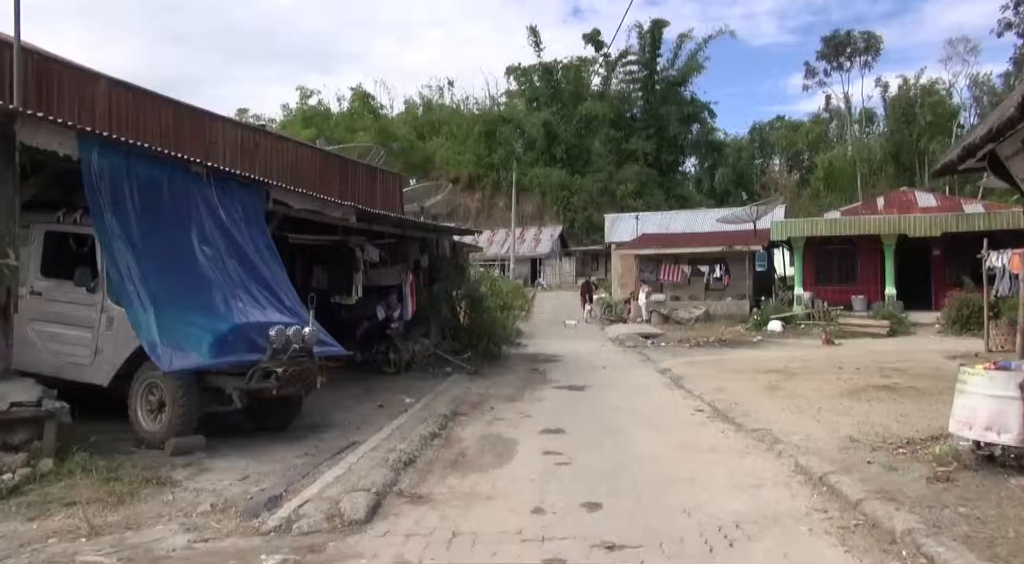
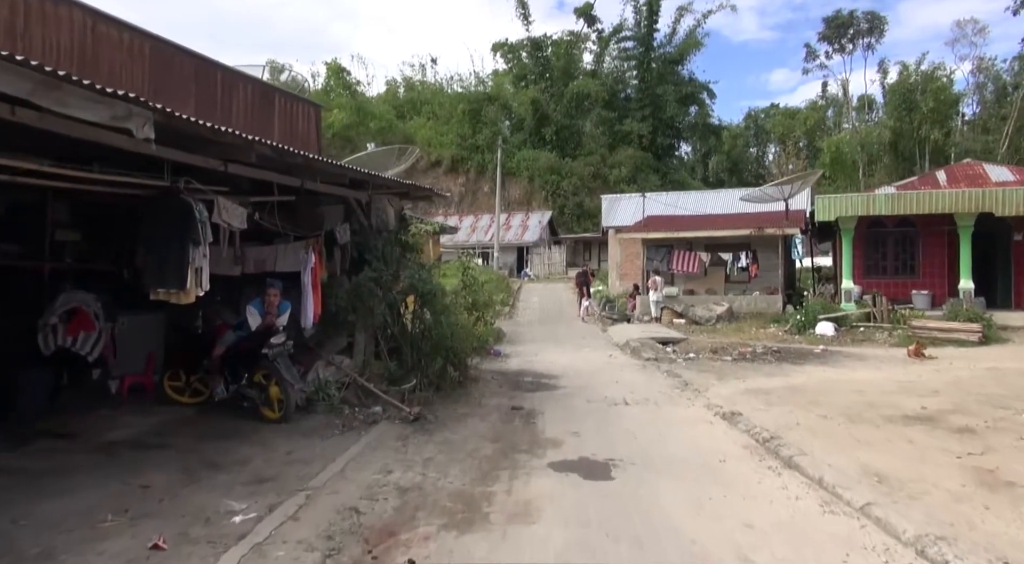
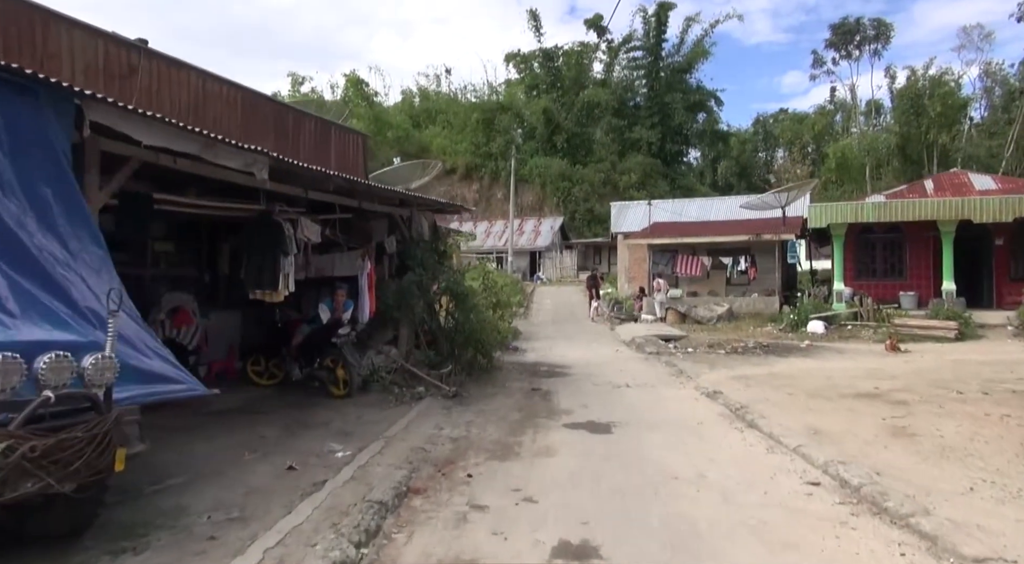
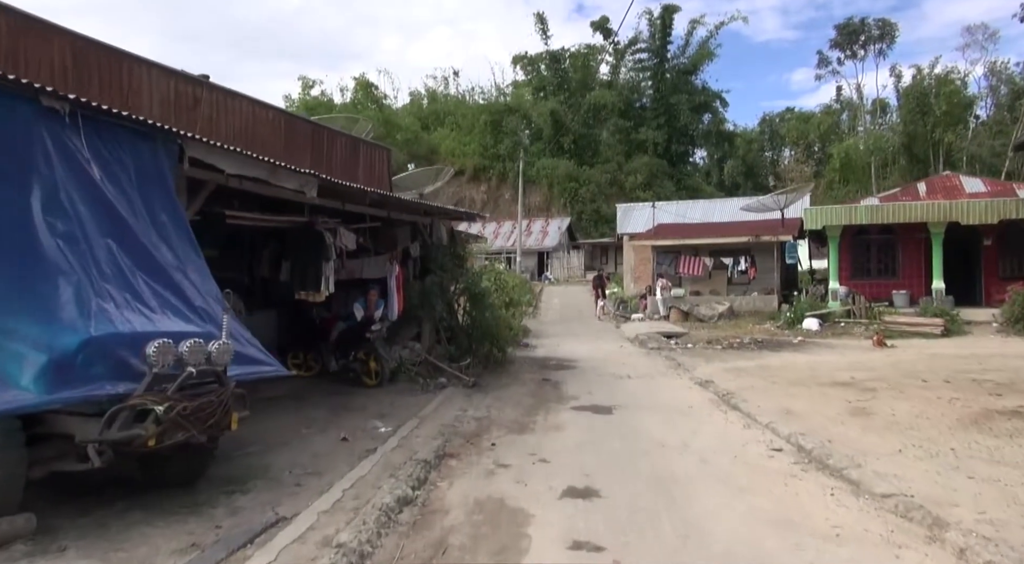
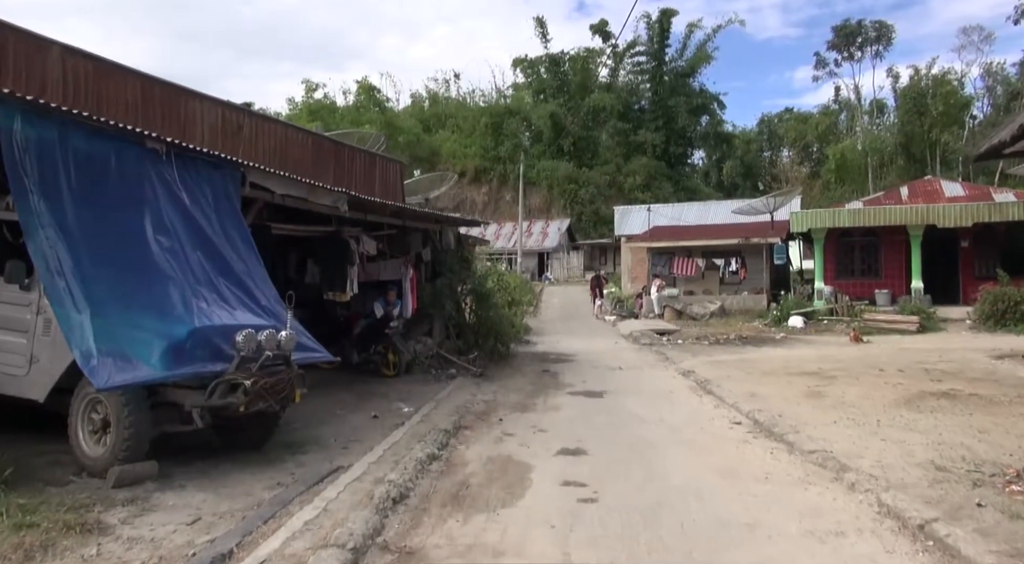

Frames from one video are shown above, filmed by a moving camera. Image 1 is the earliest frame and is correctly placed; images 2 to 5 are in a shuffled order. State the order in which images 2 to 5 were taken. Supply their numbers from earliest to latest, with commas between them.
5, 4, 3, 2
